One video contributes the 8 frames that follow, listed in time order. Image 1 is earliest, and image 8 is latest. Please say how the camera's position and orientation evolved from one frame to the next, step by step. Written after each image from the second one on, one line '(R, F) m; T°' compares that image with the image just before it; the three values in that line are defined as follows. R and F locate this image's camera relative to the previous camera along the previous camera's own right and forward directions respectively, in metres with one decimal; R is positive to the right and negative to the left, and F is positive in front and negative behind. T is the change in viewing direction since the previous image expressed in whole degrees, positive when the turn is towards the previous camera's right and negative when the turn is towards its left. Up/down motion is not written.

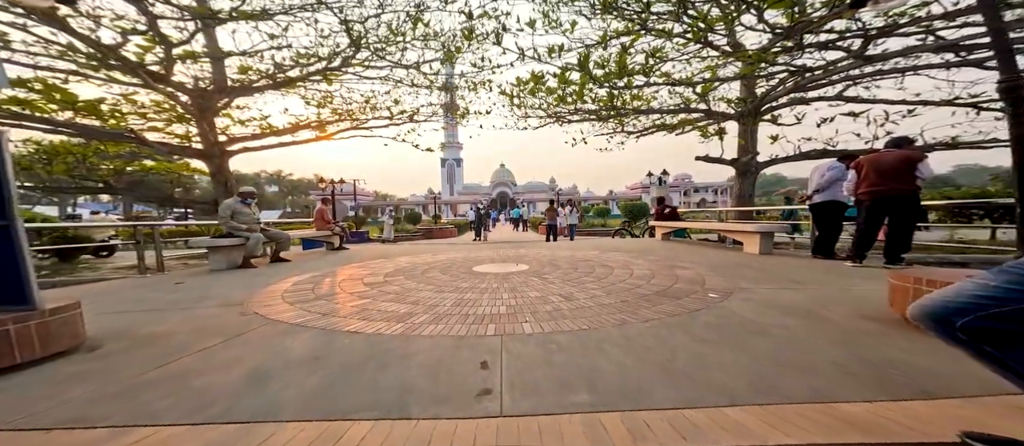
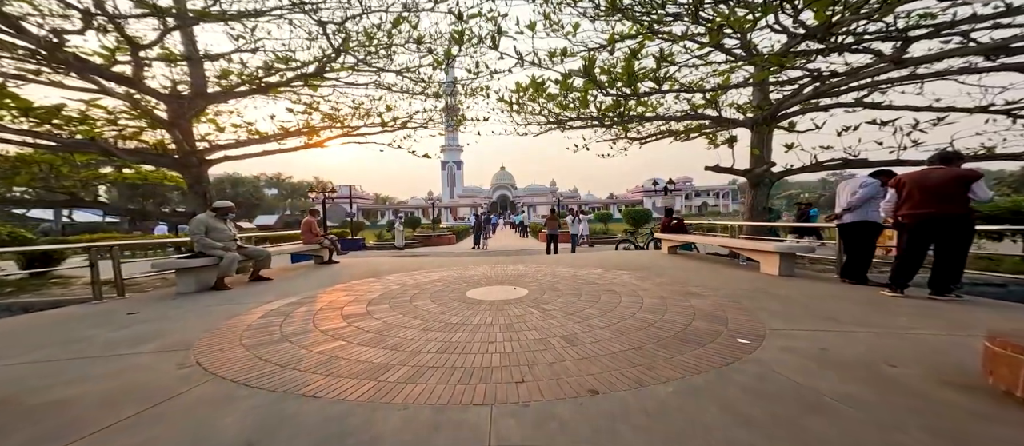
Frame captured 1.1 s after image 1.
(0.0, +0.4) m; 0°
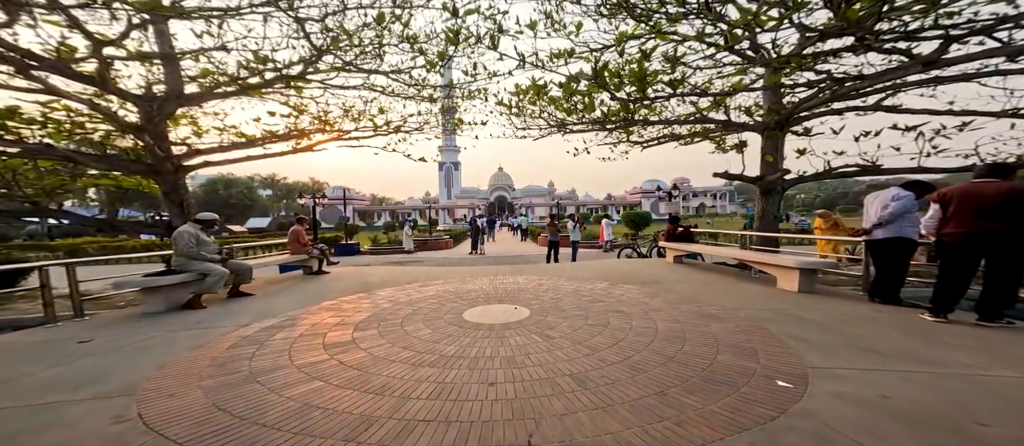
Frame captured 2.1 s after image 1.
(0.0, +0.3) m; 0°
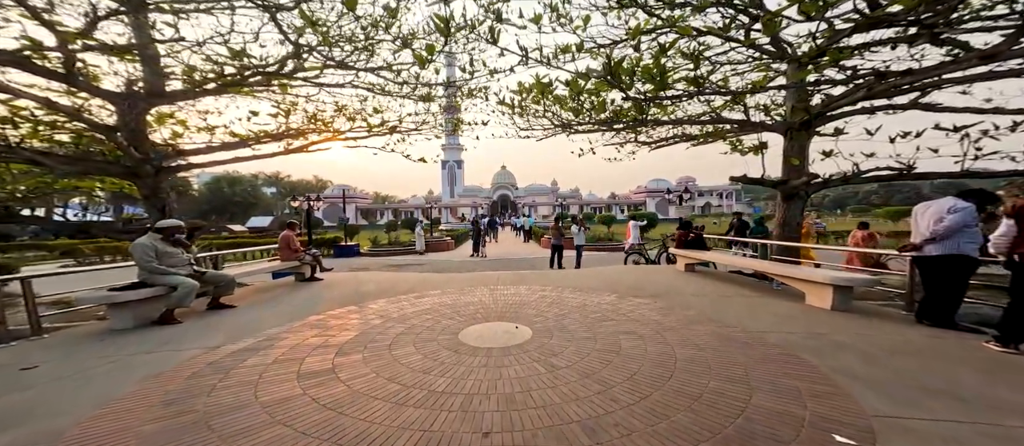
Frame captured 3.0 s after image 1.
(0.0, +0.4) m; -1°
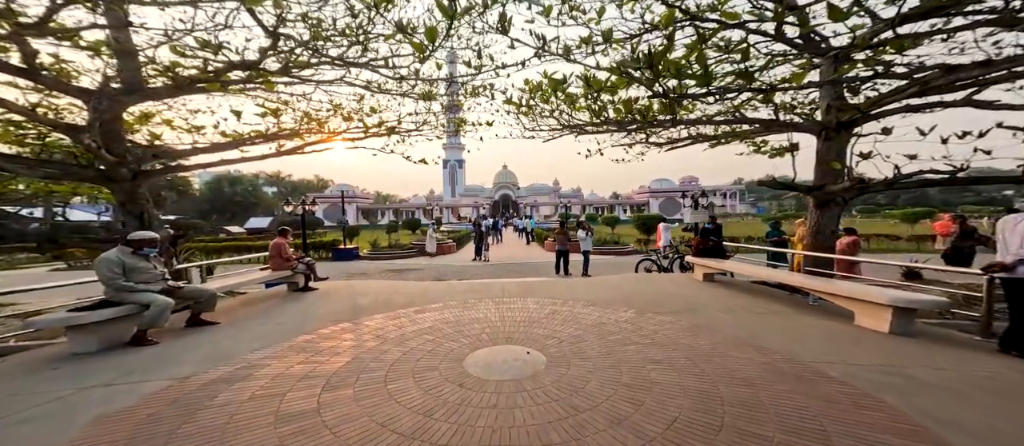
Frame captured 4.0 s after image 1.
(-0.1, +0.4) m; 0°
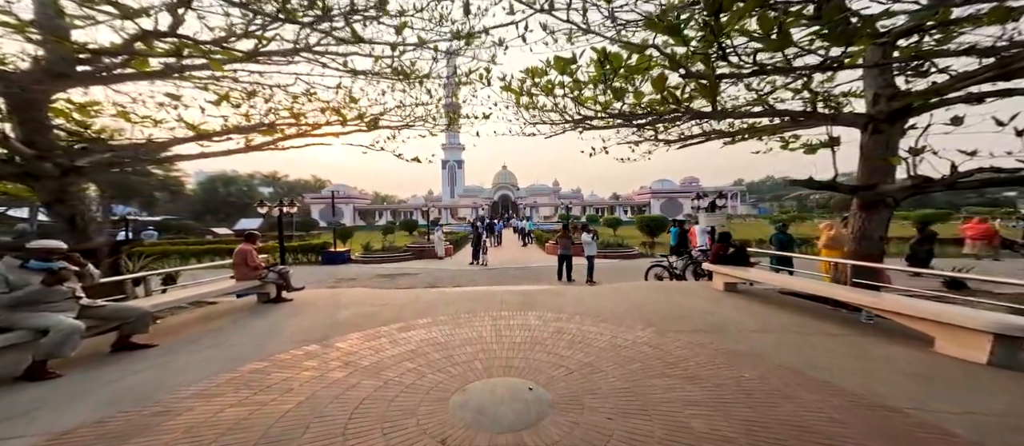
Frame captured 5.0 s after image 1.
(0.0, +0.7) m; 0°
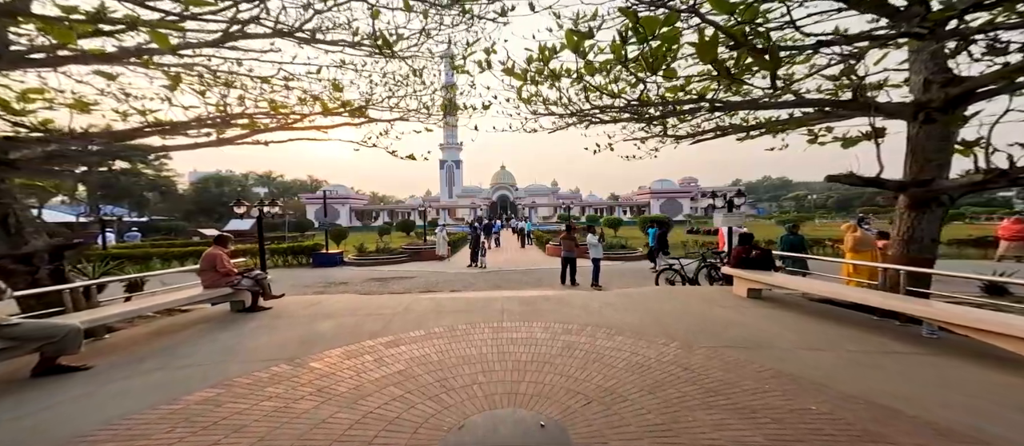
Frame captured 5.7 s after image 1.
(-0.1, +0.5) m; 0°
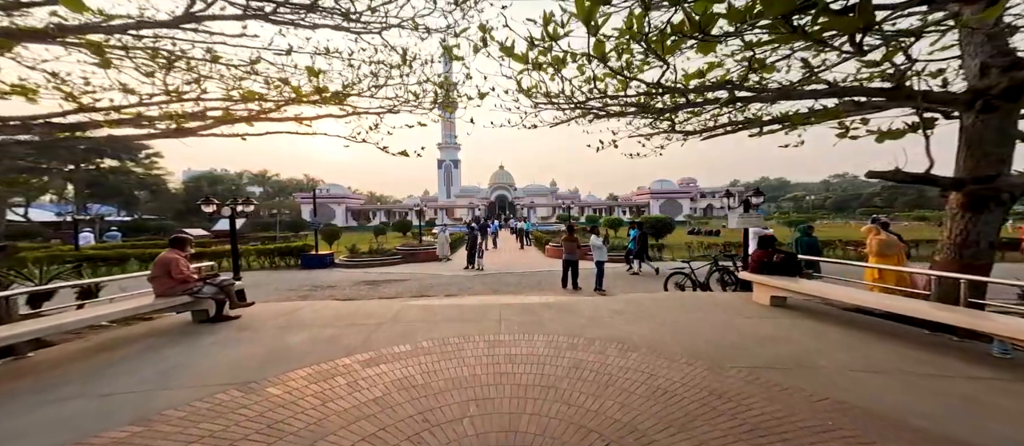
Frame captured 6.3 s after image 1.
(0.0, +0.5) m; 0°
